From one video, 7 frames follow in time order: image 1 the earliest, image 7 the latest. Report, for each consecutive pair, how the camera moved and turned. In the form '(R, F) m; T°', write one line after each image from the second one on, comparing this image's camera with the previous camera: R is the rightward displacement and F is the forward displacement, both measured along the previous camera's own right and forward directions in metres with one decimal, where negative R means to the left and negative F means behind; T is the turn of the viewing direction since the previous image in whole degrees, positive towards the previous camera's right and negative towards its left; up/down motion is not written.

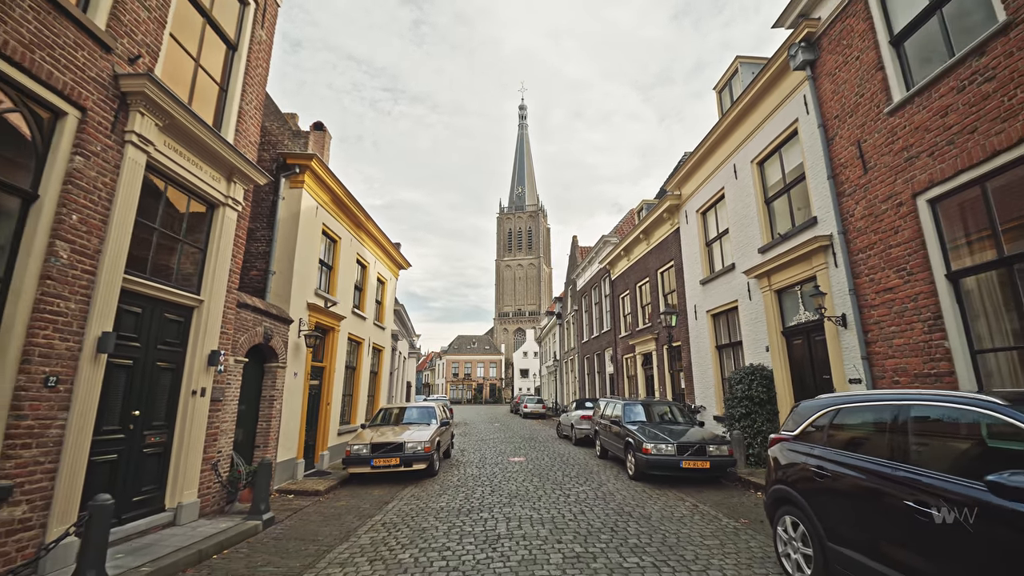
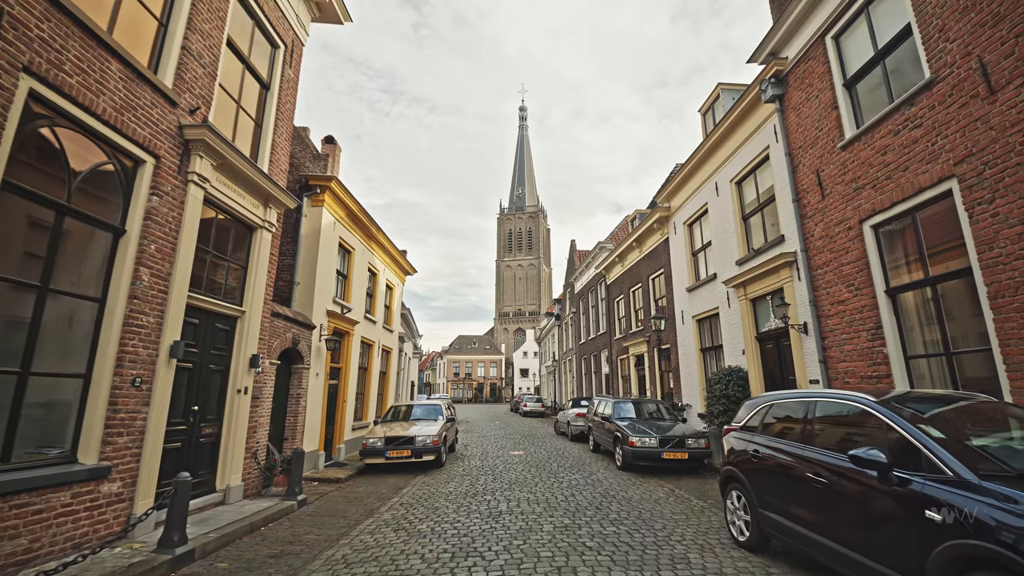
(0.0, -0.9) m; 0°
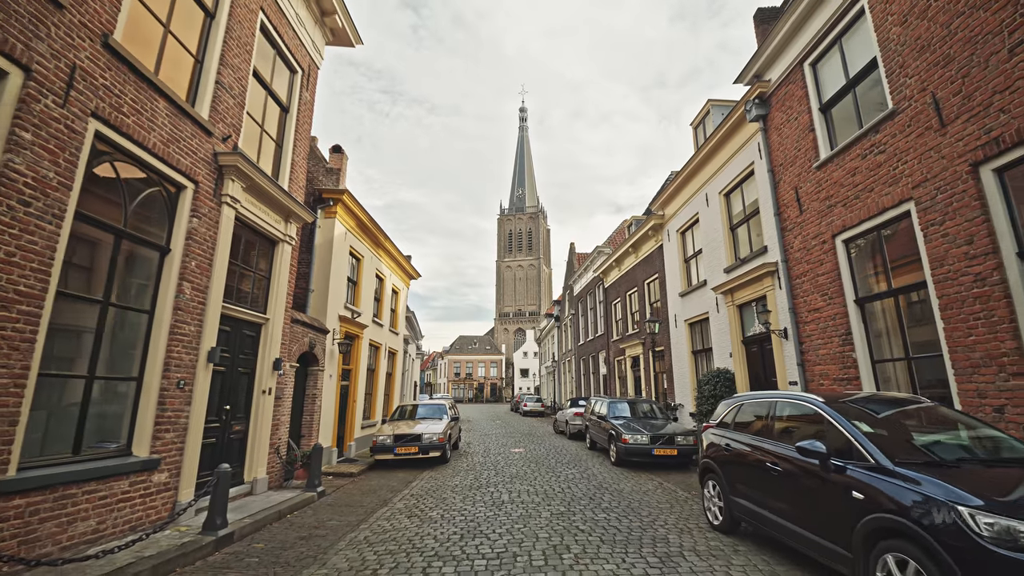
(0.0, -0.6) m; 0°
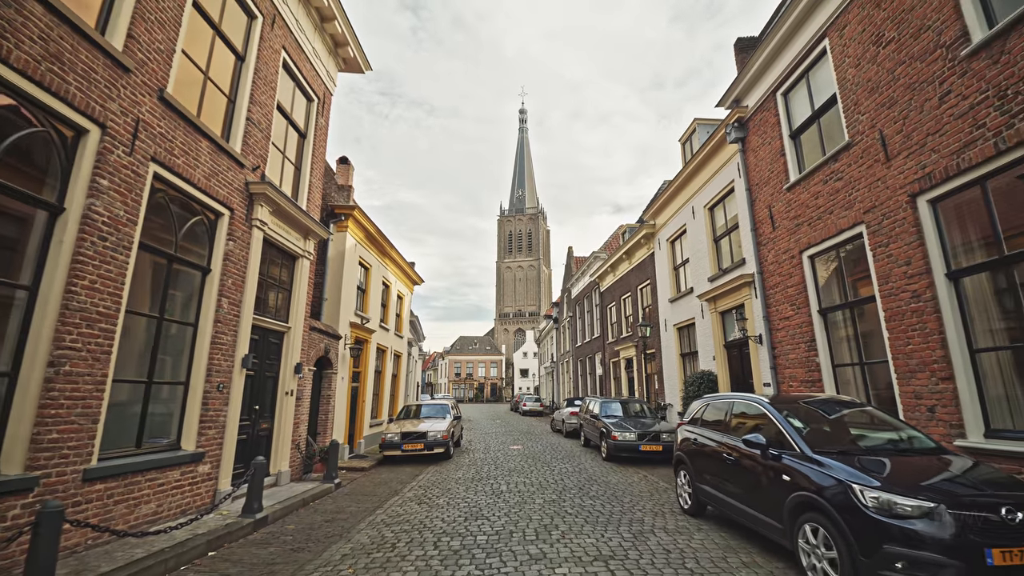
(+0.1, -0.8) m; 0°
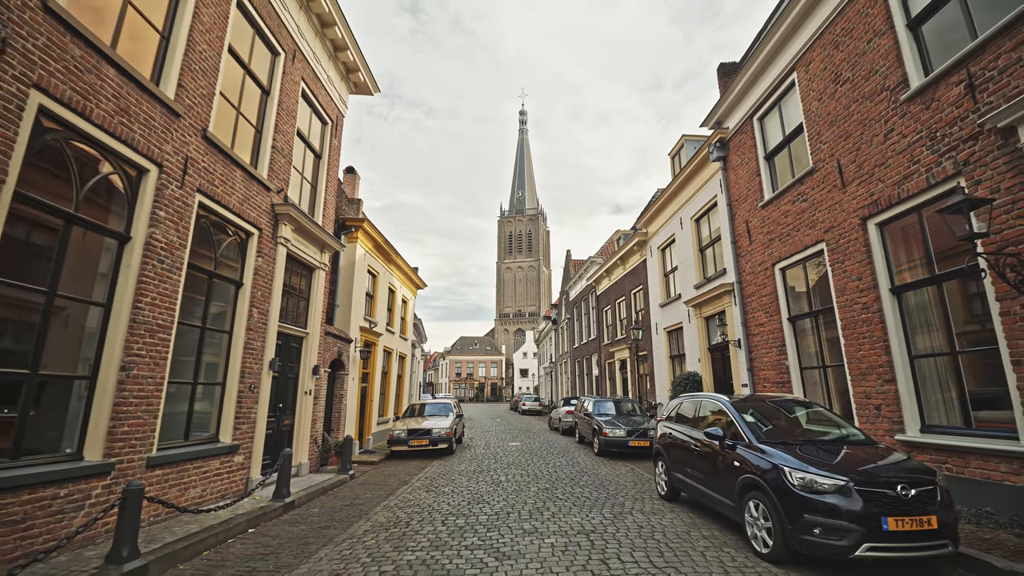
(+0.1, -0.8) m; 0°
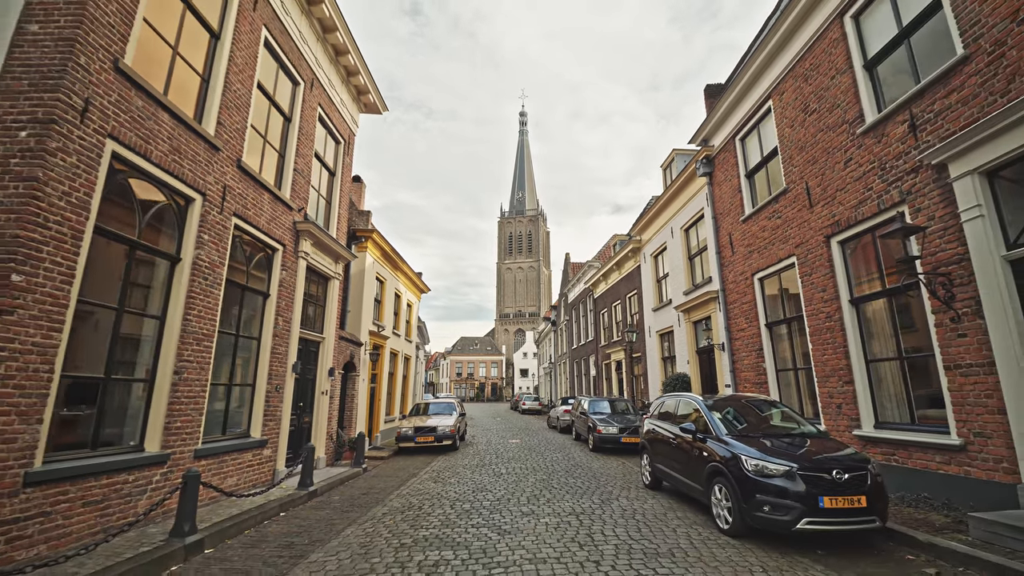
(0.0, -0.7) m; 0°
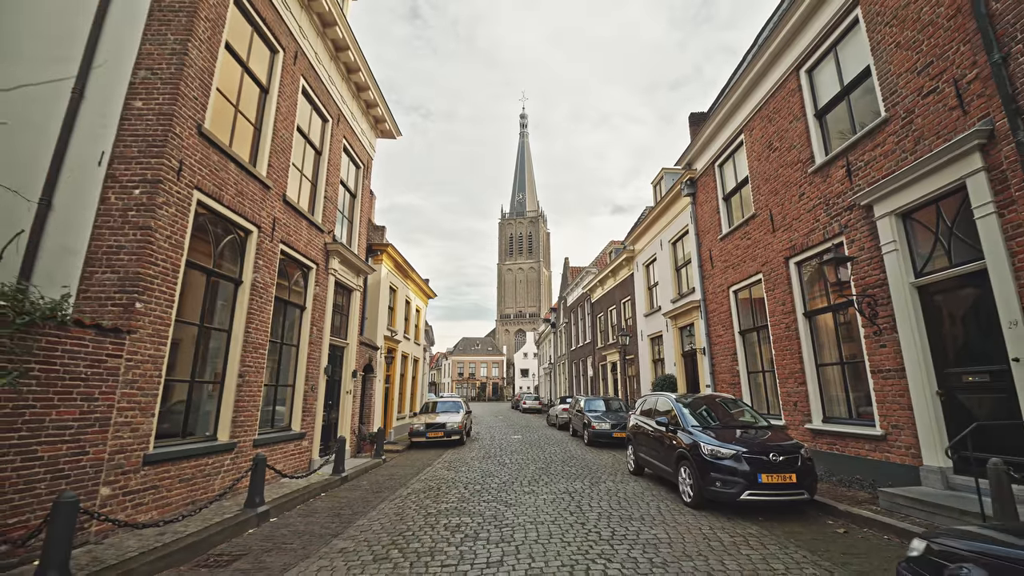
(-0.1, -1.2) m; 0°
